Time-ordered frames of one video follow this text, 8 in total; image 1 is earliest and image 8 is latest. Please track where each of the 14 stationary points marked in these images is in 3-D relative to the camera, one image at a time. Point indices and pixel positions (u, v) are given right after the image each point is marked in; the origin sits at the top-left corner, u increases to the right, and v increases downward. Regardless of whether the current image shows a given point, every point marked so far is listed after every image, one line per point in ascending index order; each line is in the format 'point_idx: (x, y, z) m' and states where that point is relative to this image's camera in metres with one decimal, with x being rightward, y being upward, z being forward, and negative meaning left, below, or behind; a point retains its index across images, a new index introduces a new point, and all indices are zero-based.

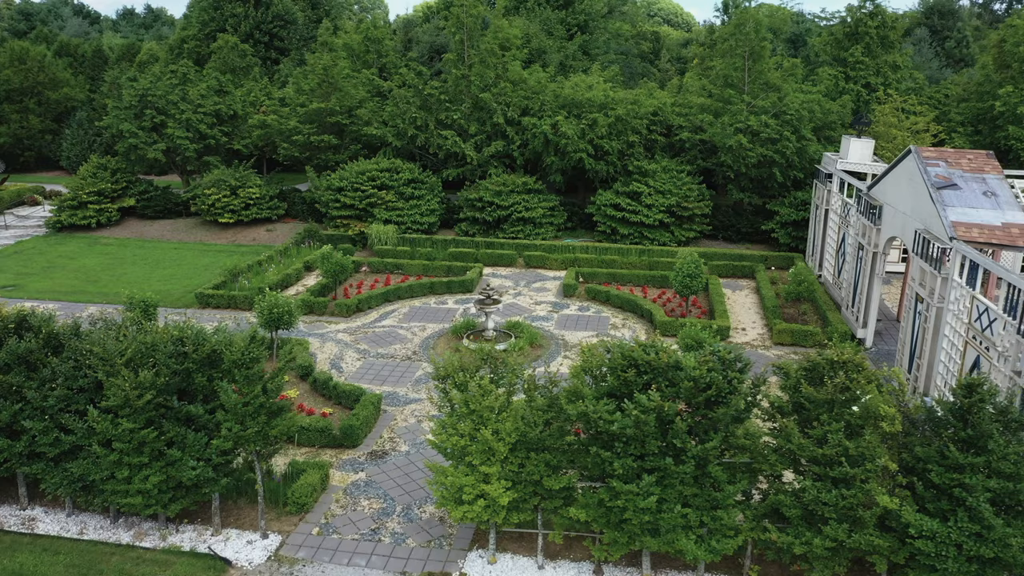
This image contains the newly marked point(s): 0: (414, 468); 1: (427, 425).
0: (-1.5, -2.7, +12.4) m
1: (-1.4, -2.3, +13.7) m
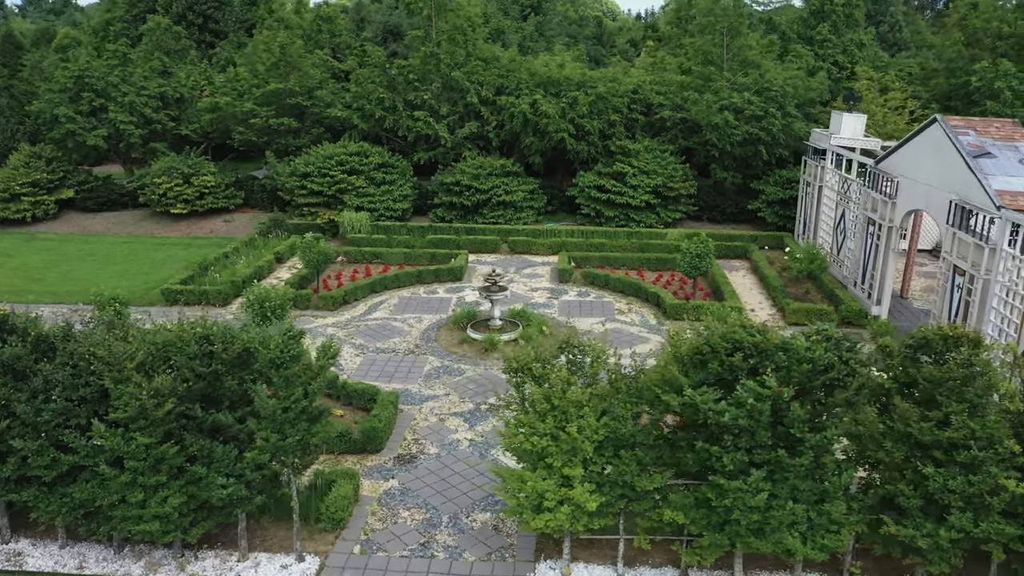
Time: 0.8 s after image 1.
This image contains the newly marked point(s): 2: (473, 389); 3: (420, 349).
0: (-0.8, -2.5, +11.2) m
1: (-0.9, -2.1, +12.5) m
2: (-0.7, -1.7, +13.7) m
3: (-1.7, -1.1, +15.4) m
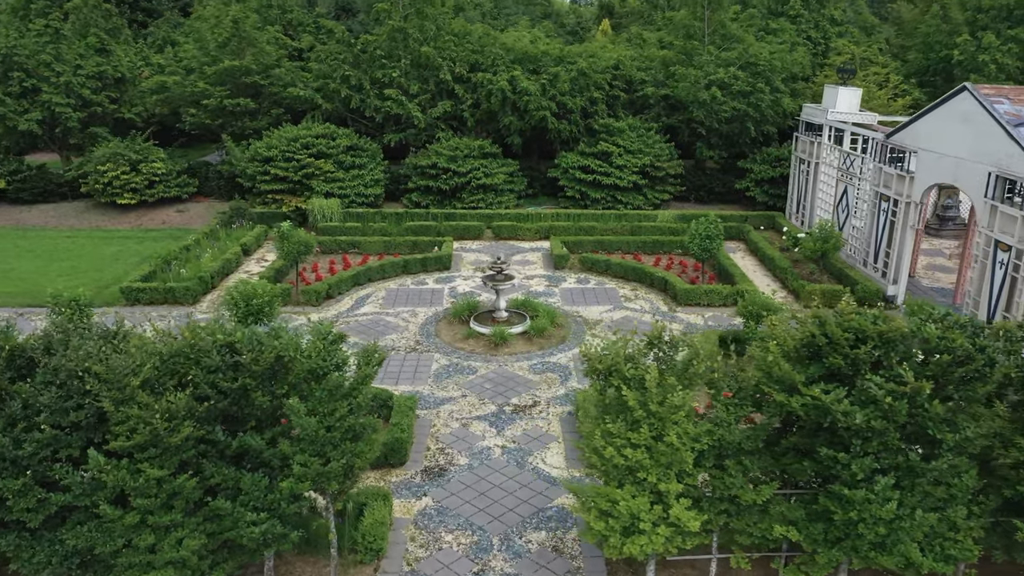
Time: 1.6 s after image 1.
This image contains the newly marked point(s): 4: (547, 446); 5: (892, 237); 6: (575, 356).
0: (-0.3, -2.4, +10.0) m
1: (-0.5, -1.9, +11.3) m
2: (-0.3, -1.5, +12.4) m
3: (-1.5, -1.0, +14.1) m
4: (+0.5, -2.1, +10.8) m
5: (+7.5, +1.0, +16.1) m
6: (+1.1, -1.1, +13.6) m
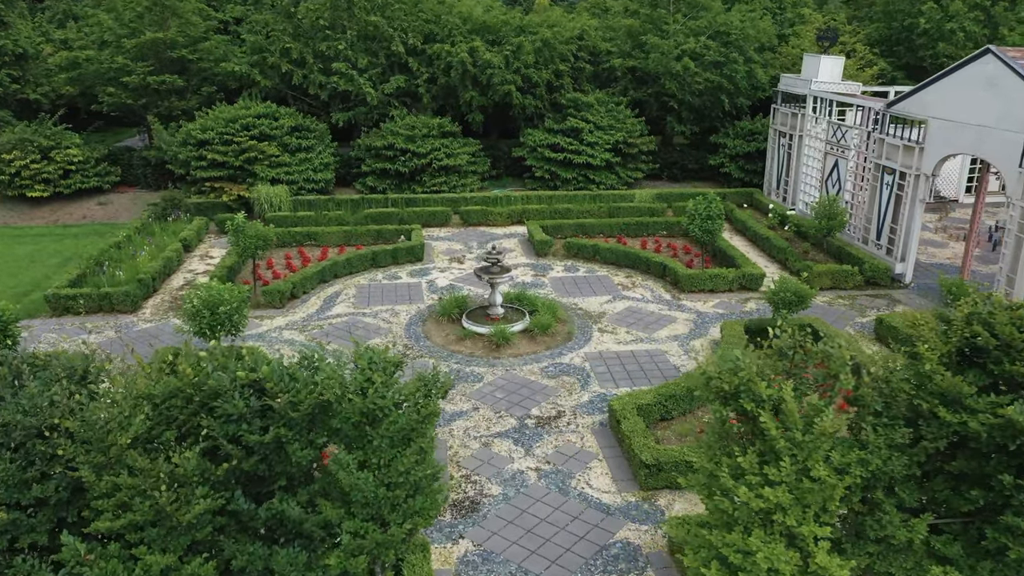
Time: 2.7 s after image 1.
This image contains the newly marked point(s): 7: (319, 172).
0: (+0.2, -2.4, +8.4) m
1: (-0.1, -1.9, +9.7) m
2: (-0.1, -1.5, +10.9) m
3: (-1.5, -0.9, +12.4) m
4: (+0.9, -2.0, +9.4) m
5: (+7.2, +1.4, +15.3) m
6: (+1.2, -1.0, +12.1) m
7: (-4.6, +2.8, +19.9) m
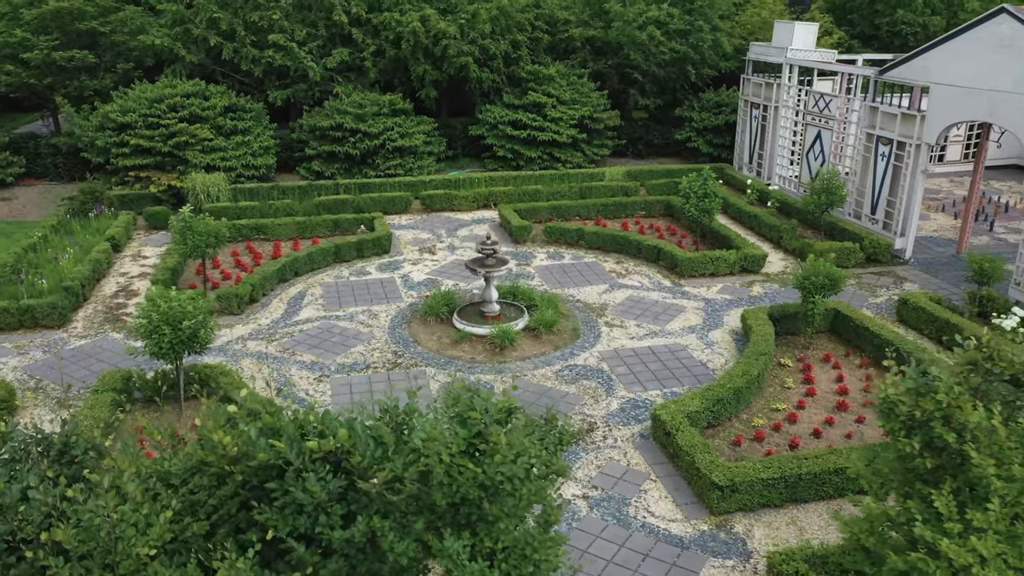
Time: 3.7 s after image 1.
0: (+0.7, -2.4, +7.1) m
1: (+0.2, -1.9, +8.3) m
2: (+0.1, -1.4, +9.5) m
3: (-1.4, -0.9, +10.8) m
4: (+1.3, -2.0, +8.1) m
5: (+6.8, +1.8, +14.5) m
6: (+1.2, -0.9, +10.9) m
7: (-5.5, +2.8, +17.9) m
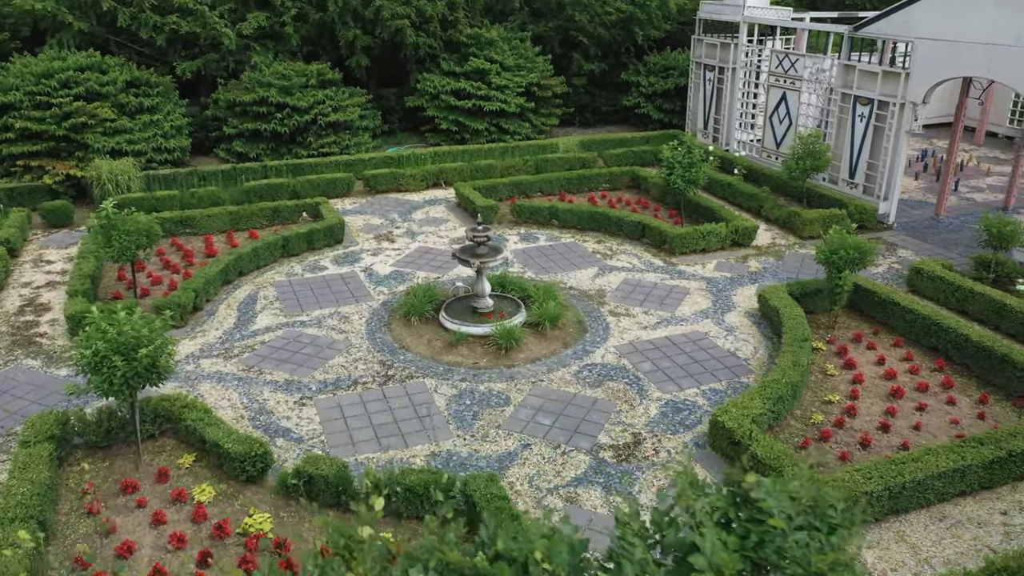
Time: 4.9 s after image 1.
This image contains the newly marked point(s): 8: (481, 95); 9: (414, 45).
0: (+1.4, -2.3, +5.9) m
1: (+0.7, -1.9, +7.0) m
2: (+0.4, -1.4, +8.2) m
3: (-1.3, -0.9, +9.3) m
4: (+1.8, -1.9, +7.0) m
5: (+6.2, +2.4, +13.9) m
6: (+1.3, -0.7, +9.7) m
7: (-6.5, +2.8, +15.6) m
8: (-0.6, +4.1, +17.4) m
9: (-2.1, +5.2, +17.5) m
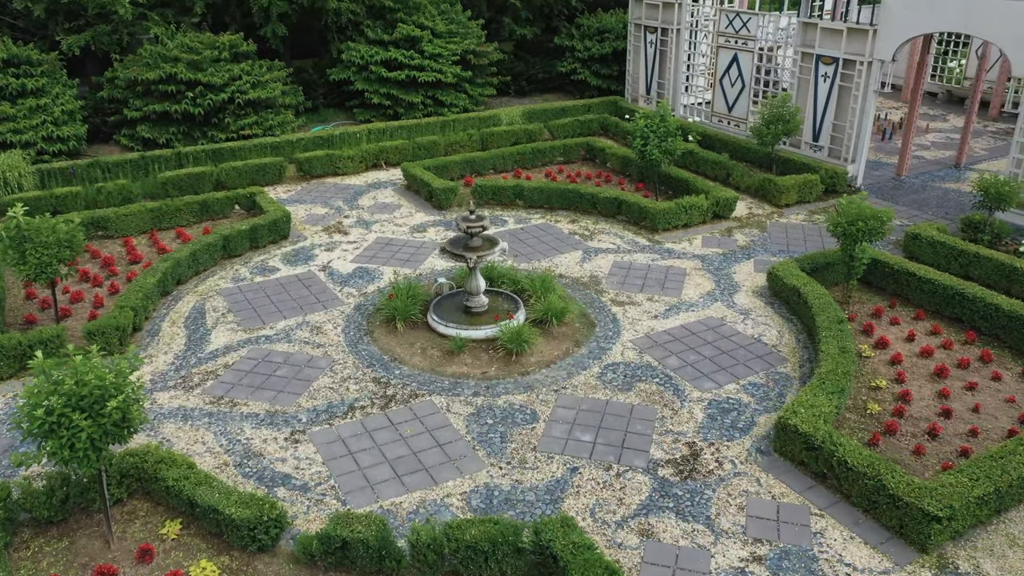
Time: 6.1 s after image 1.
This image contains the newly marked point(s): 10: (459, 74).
0: (+2.1, -2.3, +5.1) m
1: (+1.2, -1.9, +6.1) m
2: (+0.8, -1.3, +7.2) m
3: (-1.2, -1.0, +8.0) m
4: (+2.3, -1.8, +6.2) m
5: (+5.4, +3.0, +13.5) m
6: (+1.4, -0.6, +8.7) m
7: (-7.3, +2.7, +13.4) m
8: (-1.9, +4.3, +15.9) m
9: (-3.4, +5.3, +15.8) m
10: (-1.1, +4.2, +16.3) m
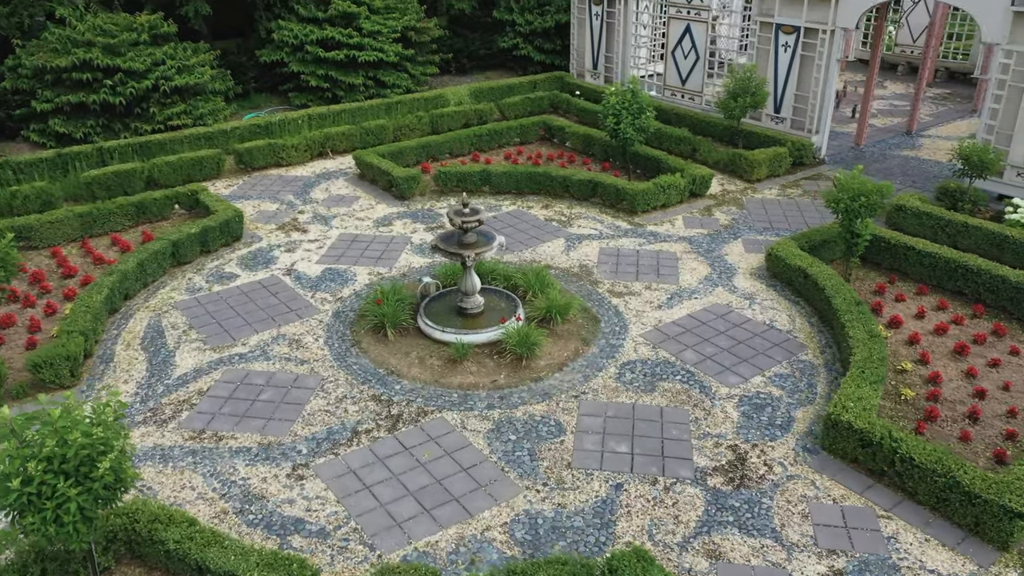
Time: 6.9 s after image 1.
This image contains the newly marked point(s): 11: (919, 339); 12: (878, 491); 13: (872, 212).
0: (+2.6, -2.3, +4.7) m
1: (+1.6, -1.8, +5.6) m
2: (+1.0, -1.3, +6.6) m
3: (-1.0, -1.0, +7.2) m
4: (+2.6, -1.7, +5.8) m
5: (+4.8, +3.4, +13.2) m
6: (+1.4, -0.5, +8.2) m
7: (-7.9, +2.4, +11.8) m
8: (-2.9, +4.4, +14.9) m
9: (-4.4, +5.3, +14.5) m
10: (-2.1, +4.4, +15.3) m
11: (+4.0, -0.5, +8.1) m
12: (+2.7, -1.5, +6.2) m
13: (+3.9, +0.8, +9.0) m
